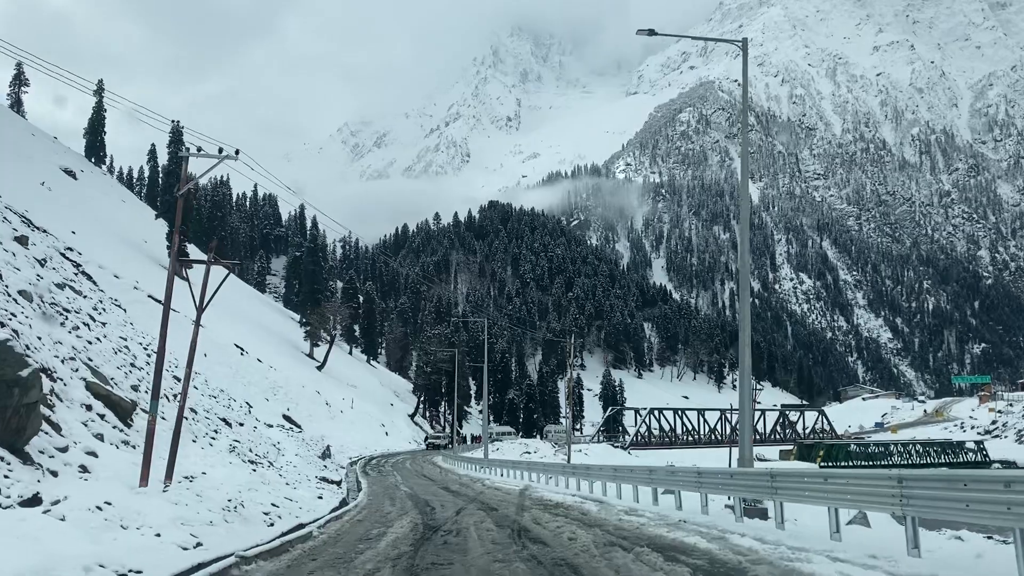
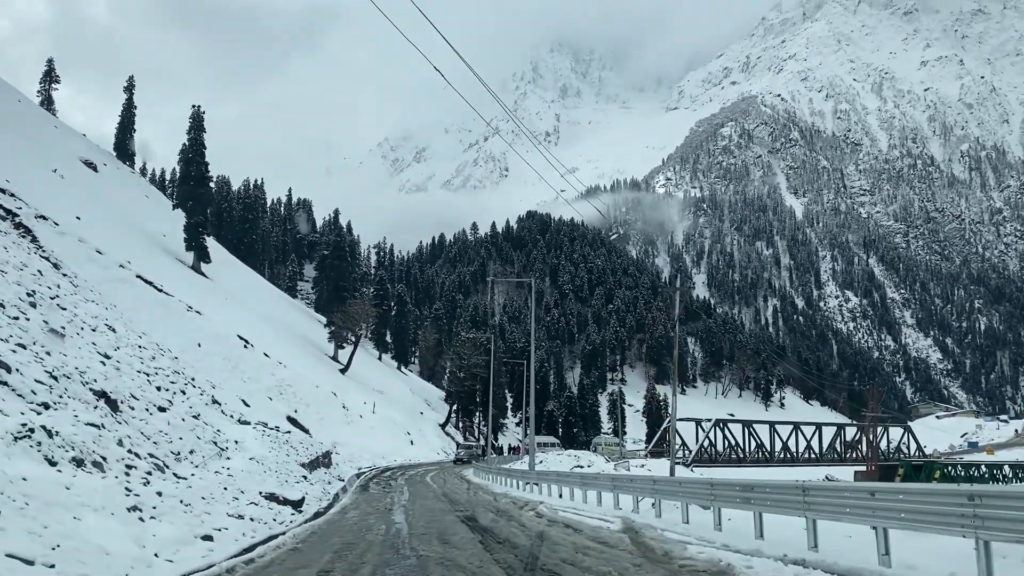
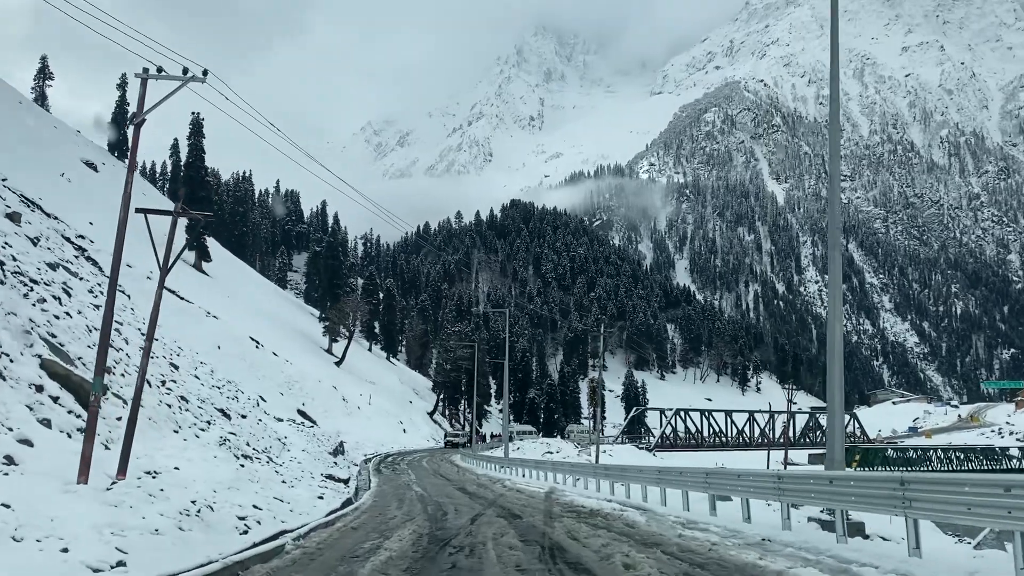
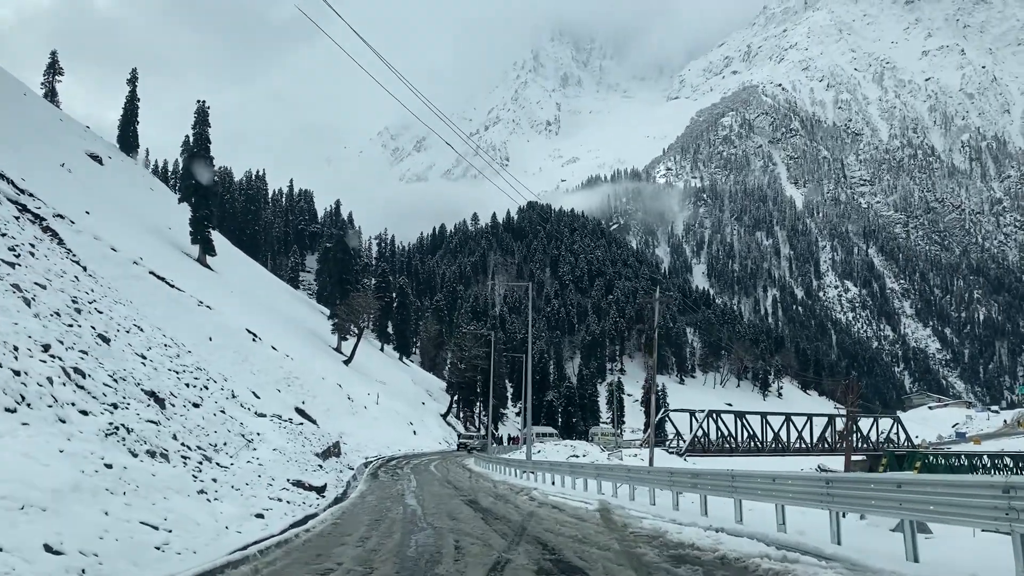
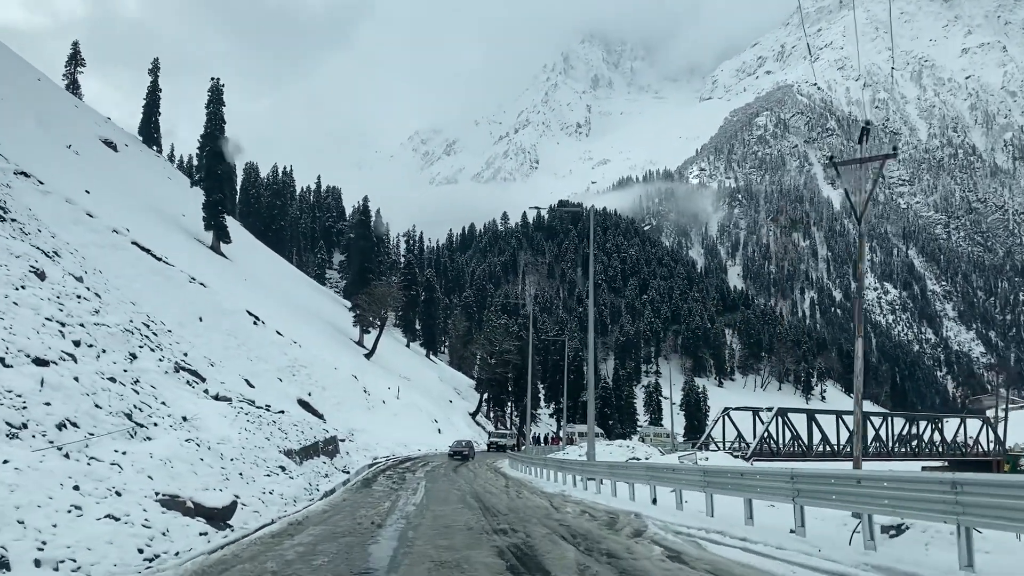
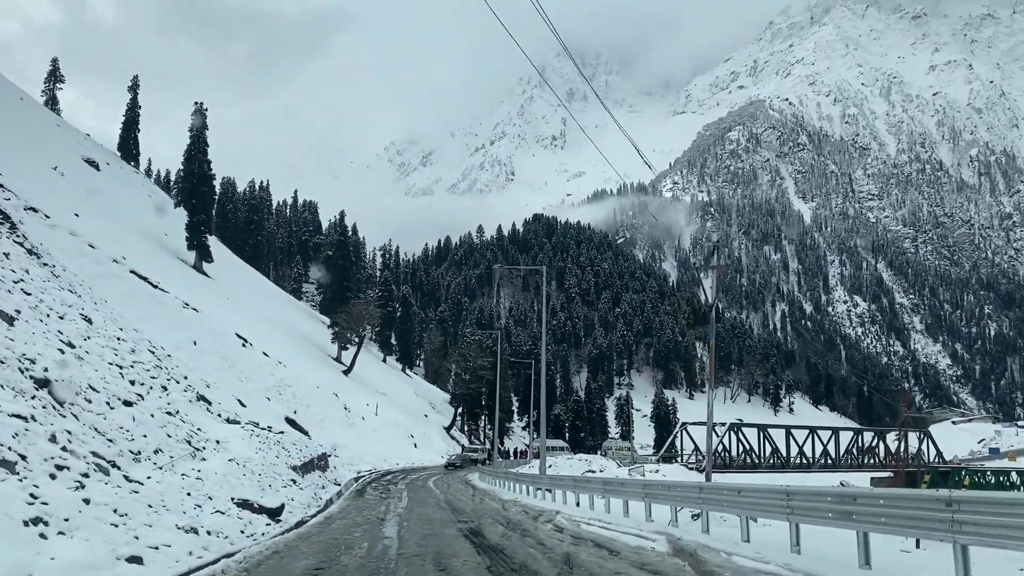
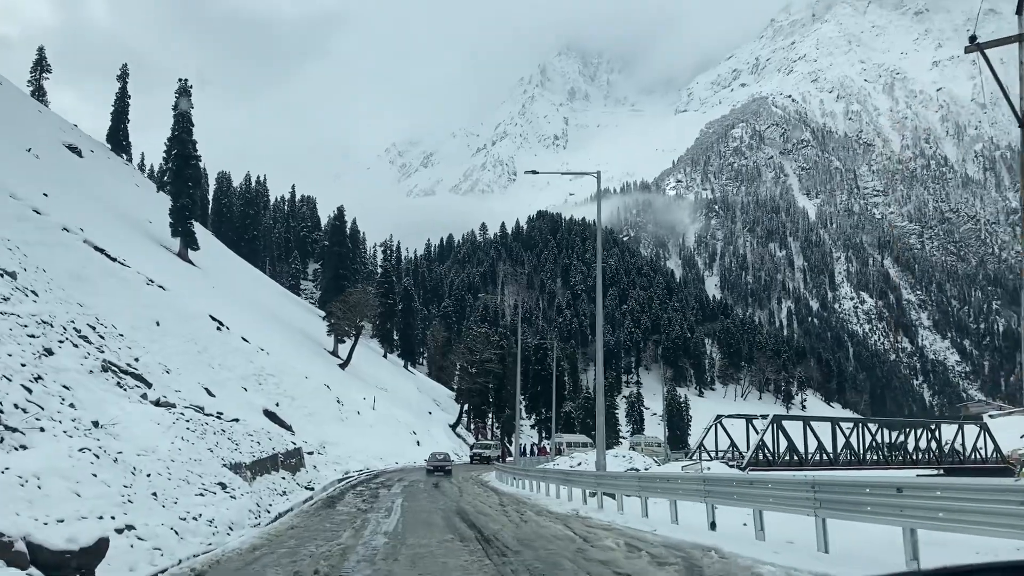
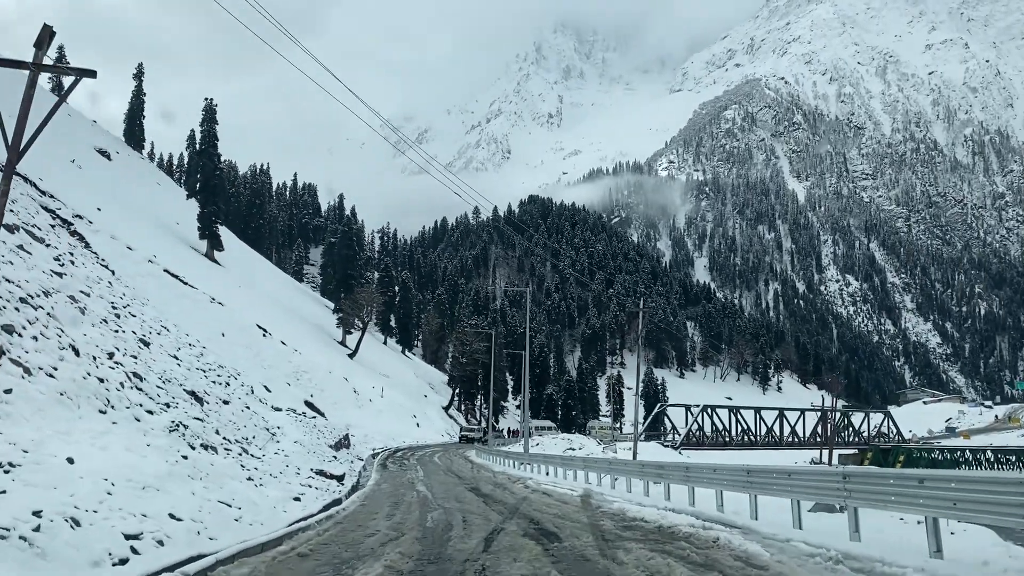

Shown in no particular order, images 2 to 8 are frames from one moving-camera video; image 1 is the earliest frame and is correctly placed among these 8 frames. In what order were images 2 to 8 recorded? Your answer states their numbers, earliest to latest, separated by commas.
3, 8, 4, 2, 6, 5, 7
